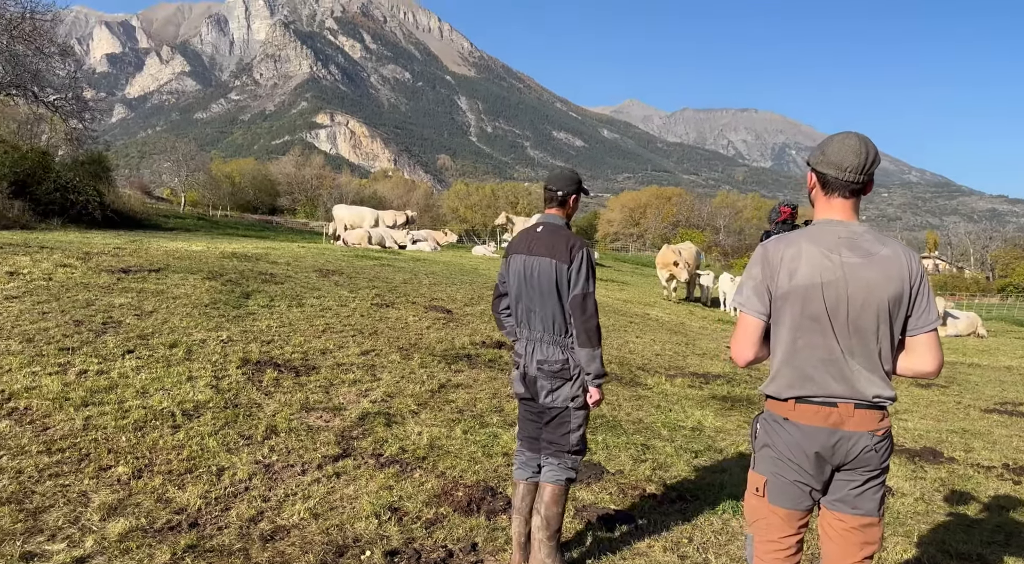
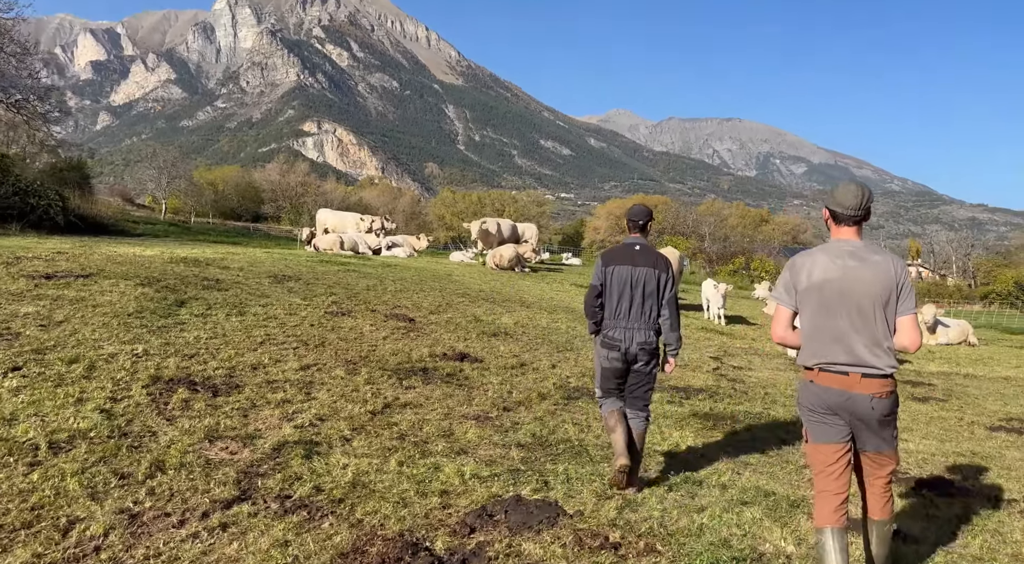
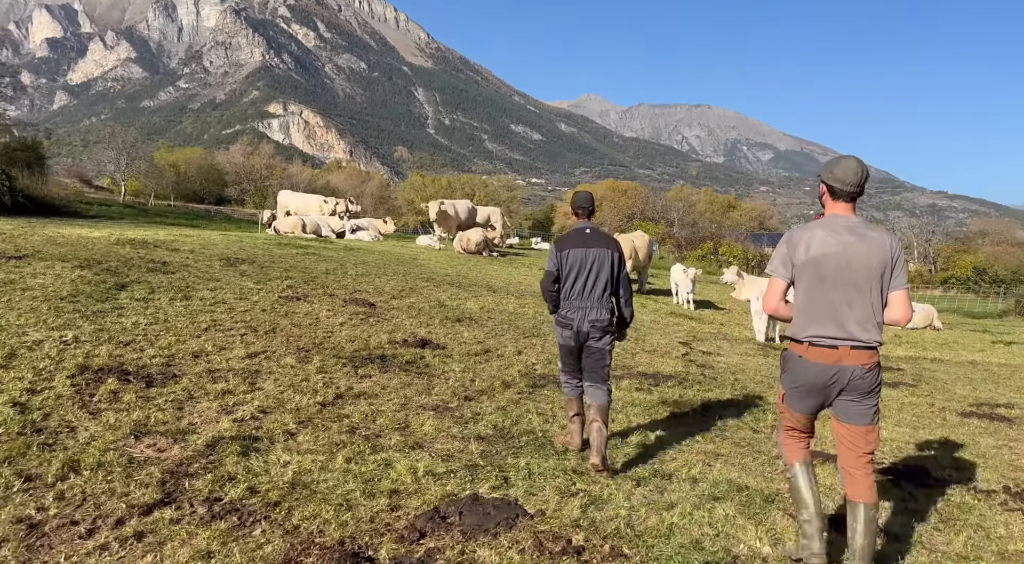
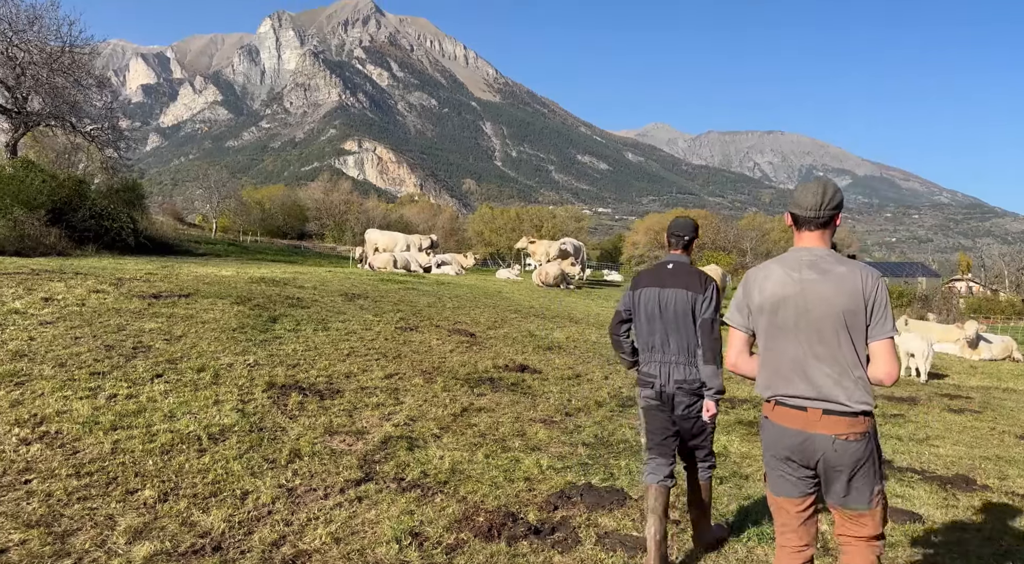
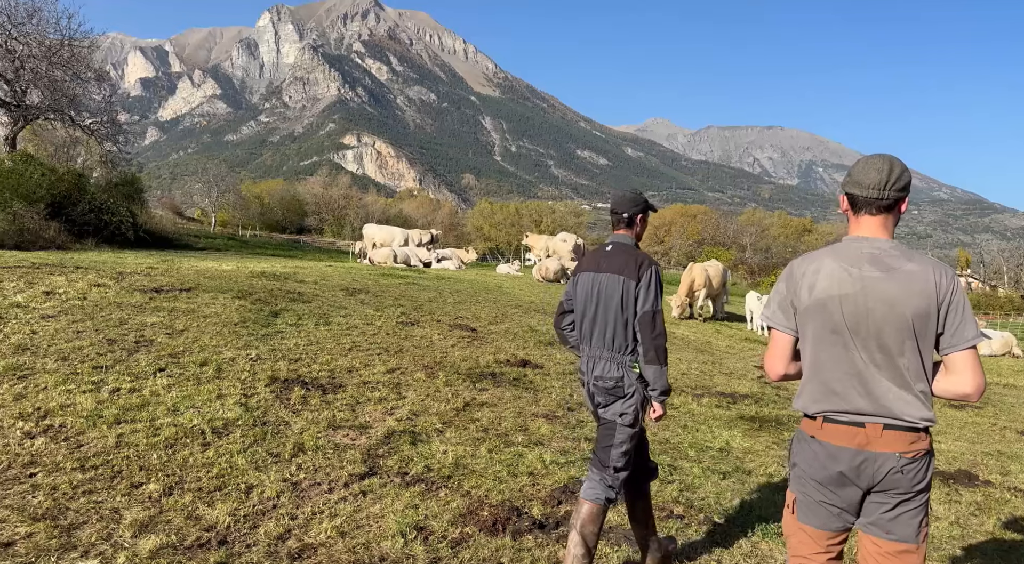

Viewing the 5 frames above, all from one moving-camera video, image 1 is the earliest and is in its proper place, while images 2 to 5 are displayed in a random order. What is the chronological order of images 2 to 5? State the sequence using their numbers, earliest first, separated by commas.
5, 4, 2, 3
